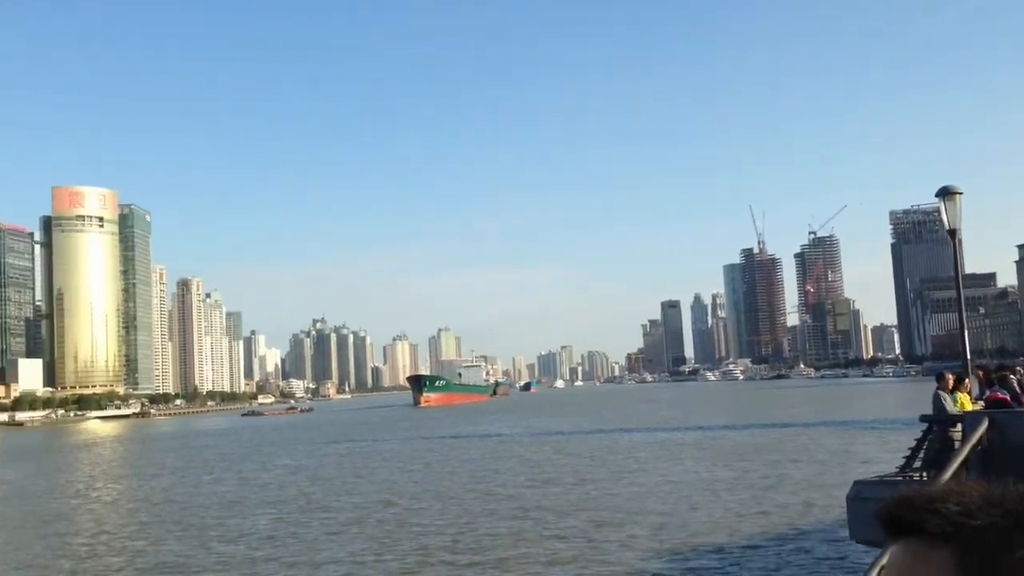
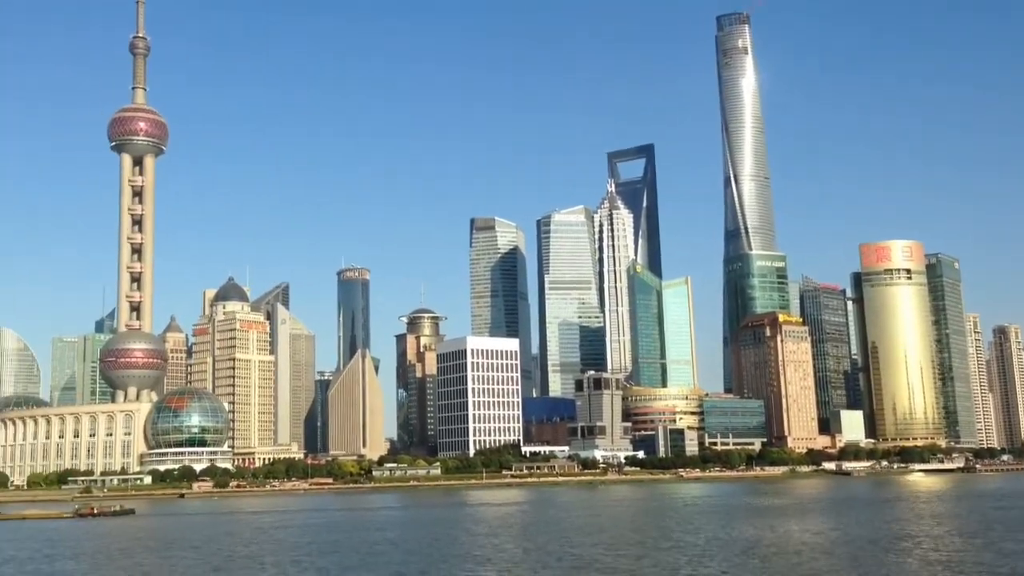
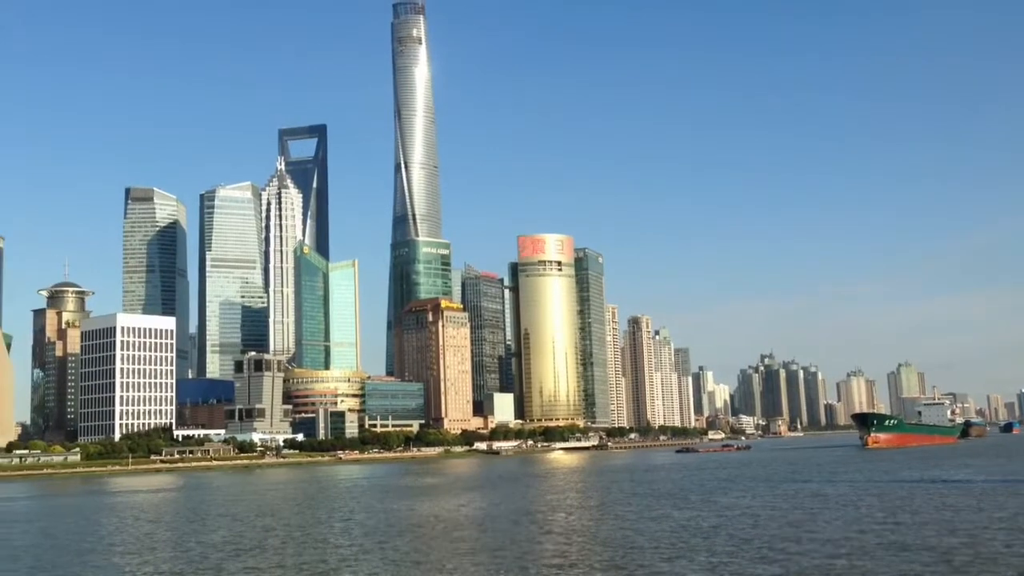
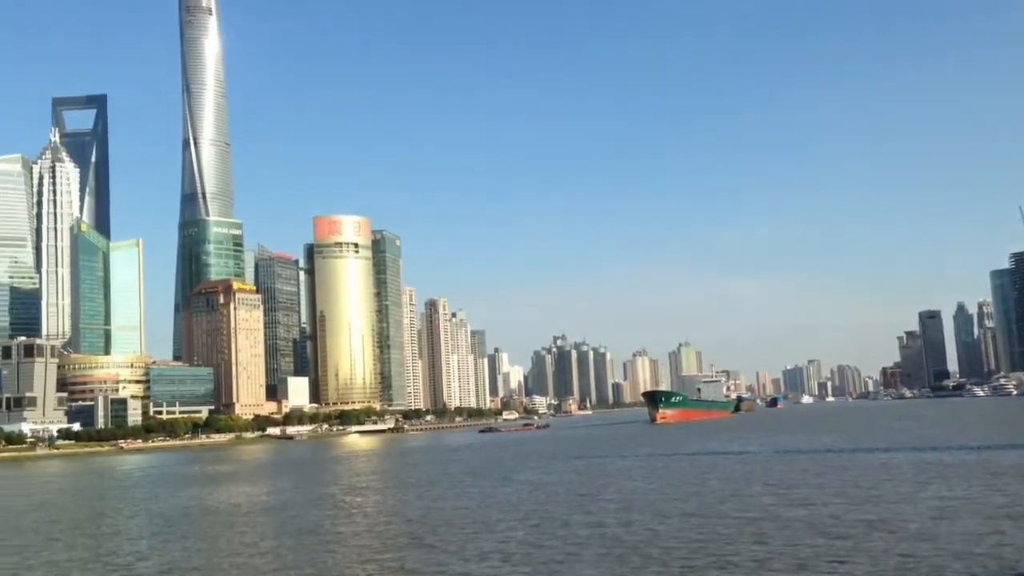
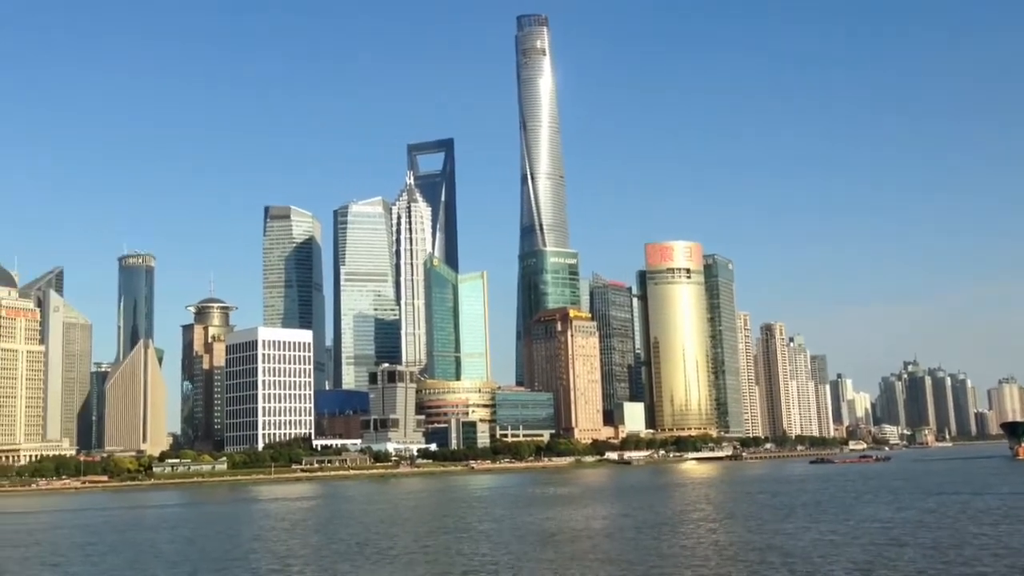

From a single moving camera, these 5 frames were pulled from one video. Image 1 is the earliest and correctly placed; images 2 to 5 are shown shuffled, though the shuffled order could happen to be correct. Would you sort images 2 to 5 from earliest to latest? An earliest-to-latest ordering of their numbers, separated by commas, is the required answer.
4, 3, 5, 2
